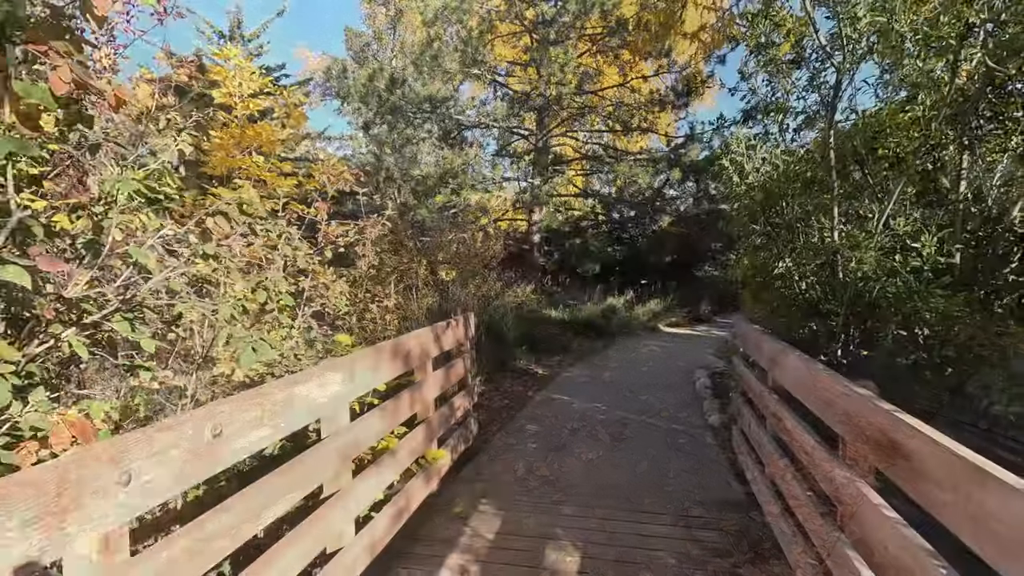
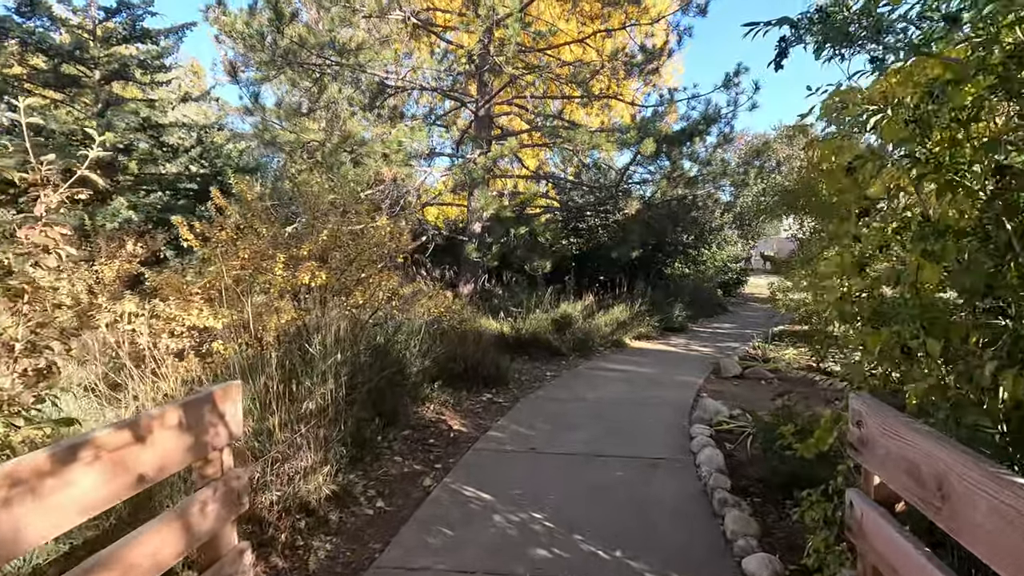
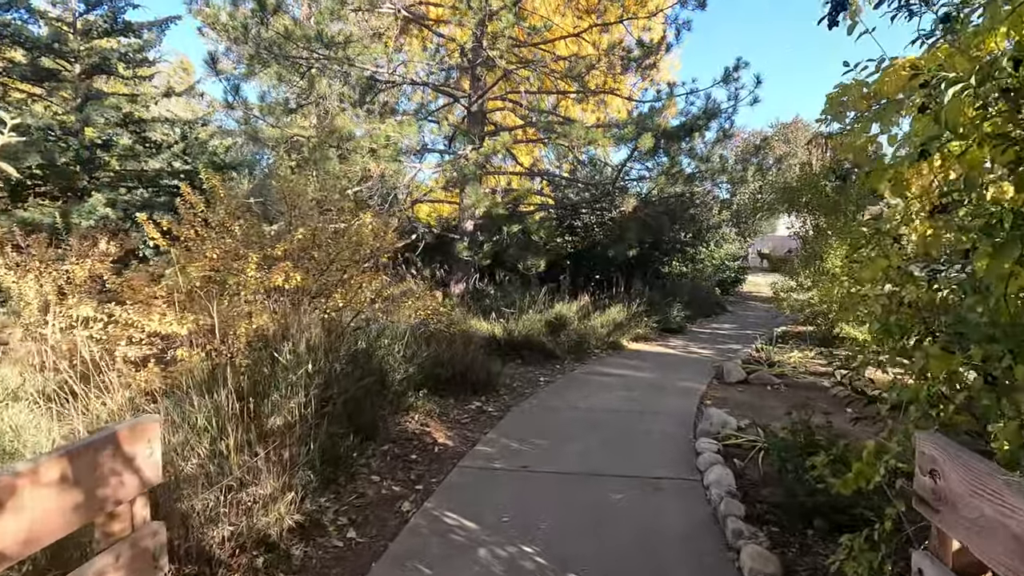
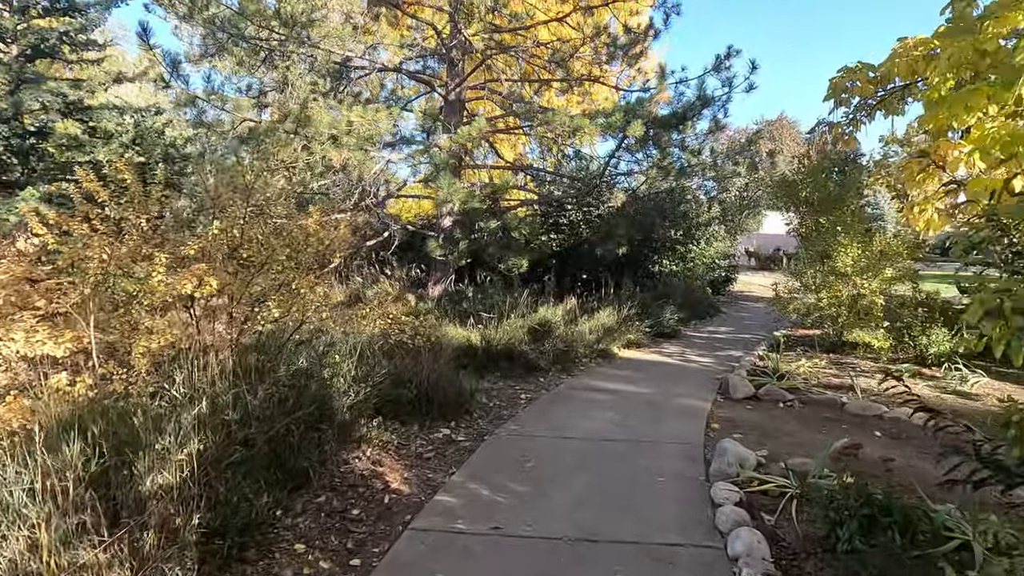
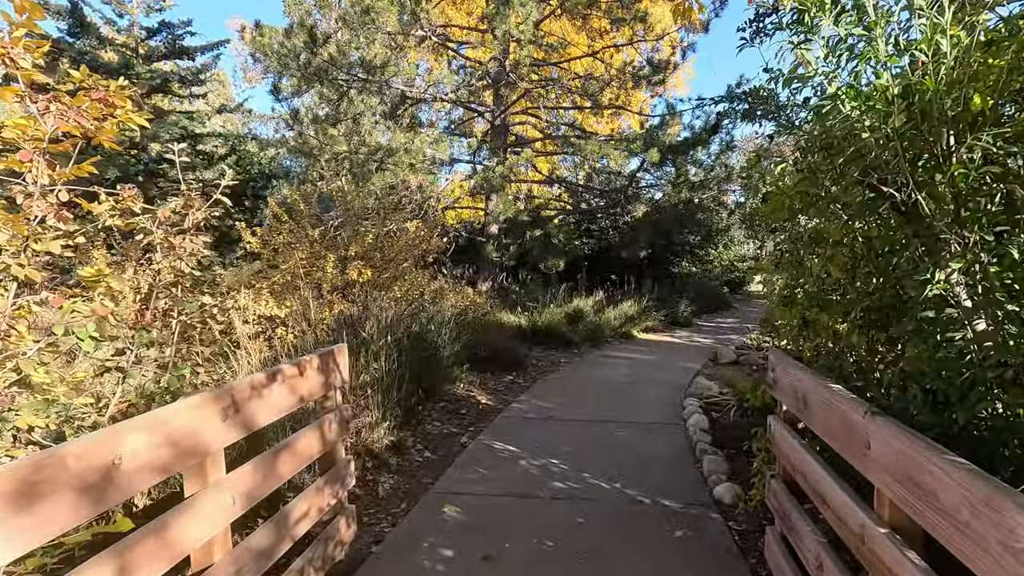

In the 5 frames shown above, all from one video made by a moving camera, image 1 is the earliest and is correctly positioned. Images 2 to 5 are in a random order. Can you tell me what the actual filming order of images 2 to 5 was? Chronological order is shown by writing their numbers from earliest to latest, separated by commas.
5, 2, 3, 4
